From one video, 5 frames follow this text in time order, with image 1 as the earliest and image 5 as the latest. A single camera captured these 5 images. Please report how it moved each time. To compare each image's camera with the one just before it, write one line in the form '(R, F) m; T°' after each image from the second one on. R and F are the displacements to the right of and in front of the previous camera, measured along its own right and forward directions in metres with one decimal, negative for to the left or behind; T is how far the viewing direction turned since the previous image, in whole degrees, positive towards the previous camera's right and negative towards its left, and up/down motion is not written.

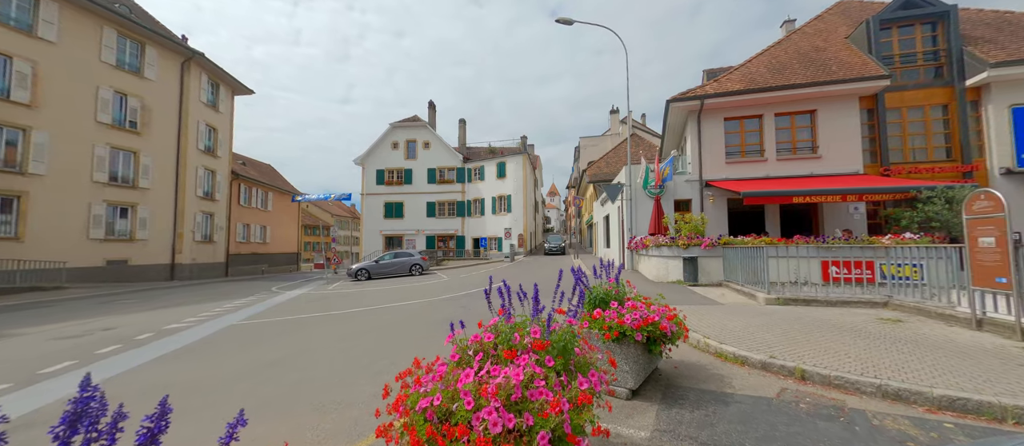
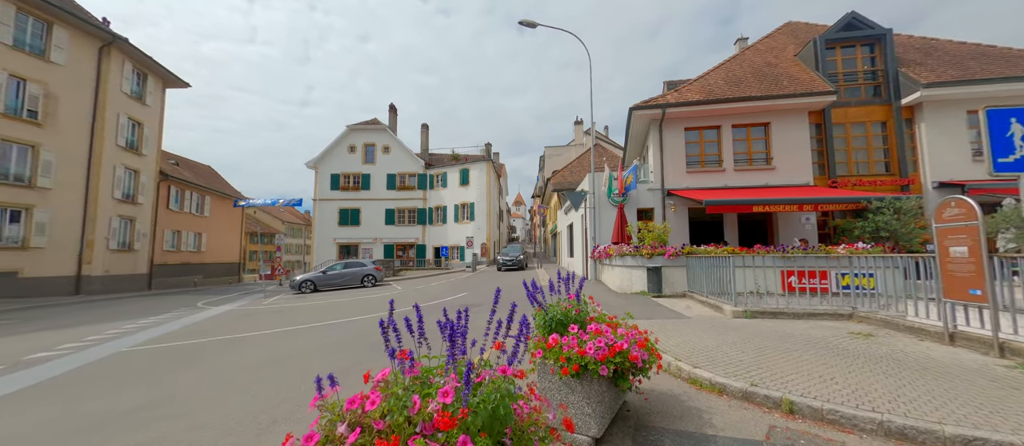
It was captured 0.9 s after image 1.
(+0.3, +0.9) m; +6°
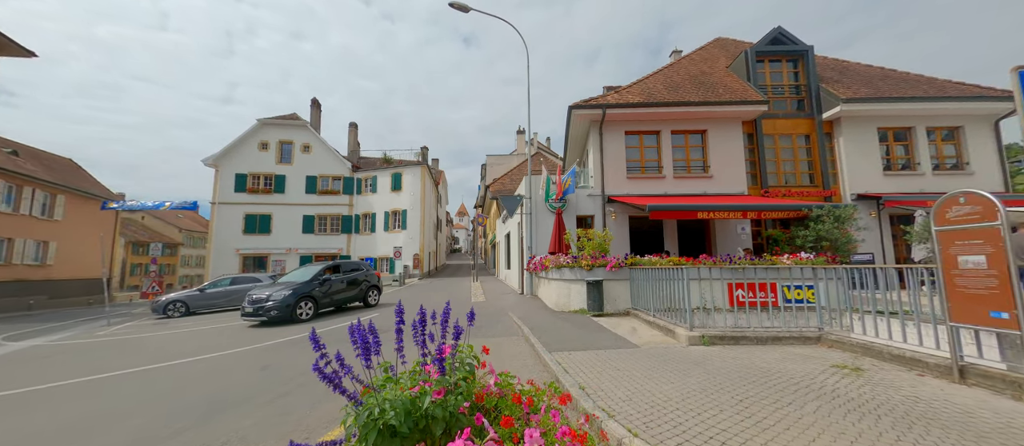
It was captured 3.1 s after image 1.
(+0.8, +1.9) m; +9°
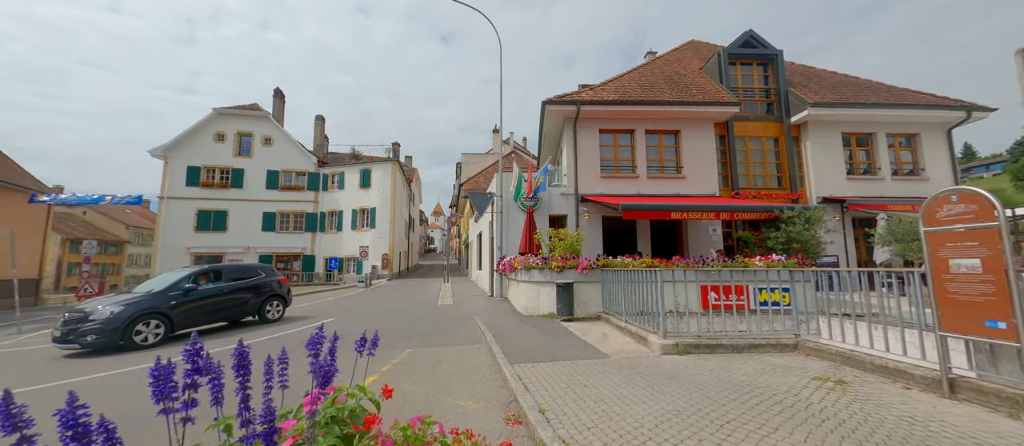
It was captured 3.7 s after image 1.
(+0.3, +0.6) m; +4°
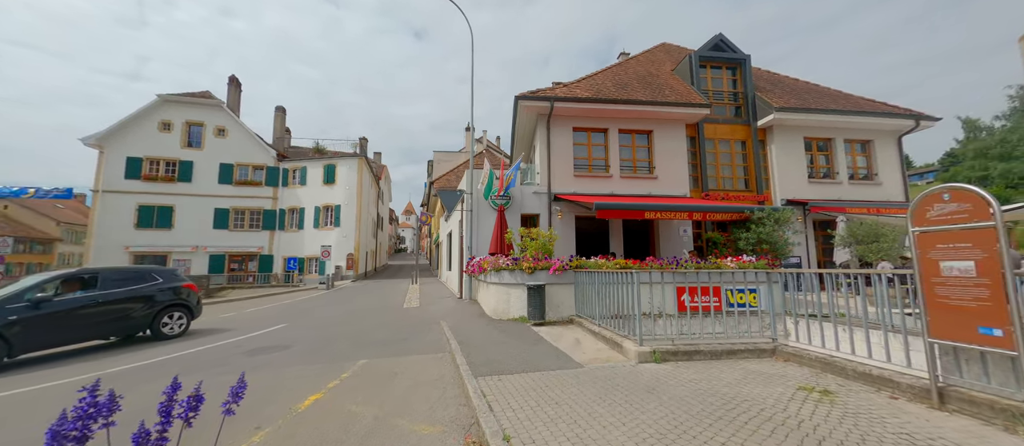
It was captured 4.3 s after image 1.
(+0.1, +0.5) m; +4°
